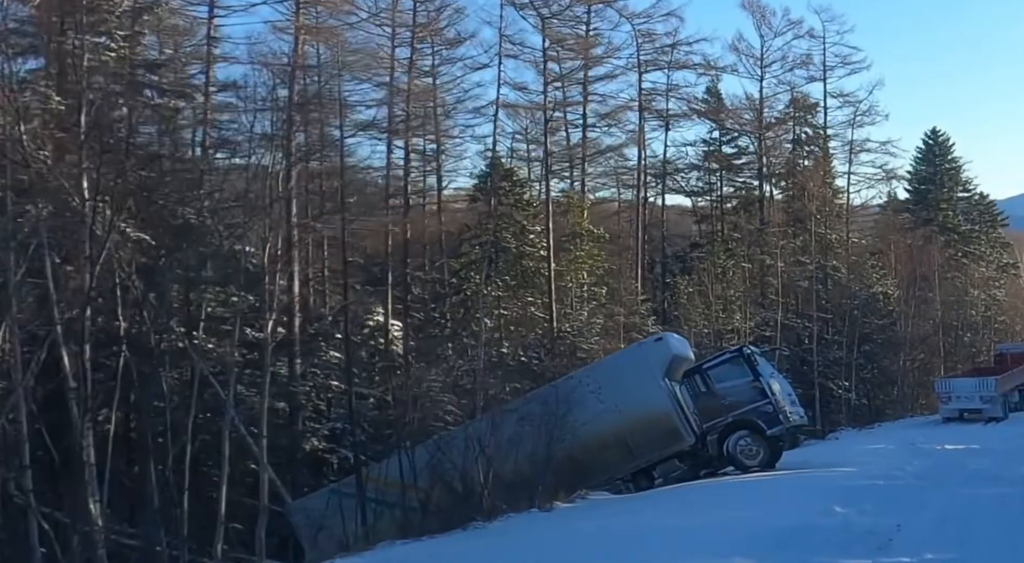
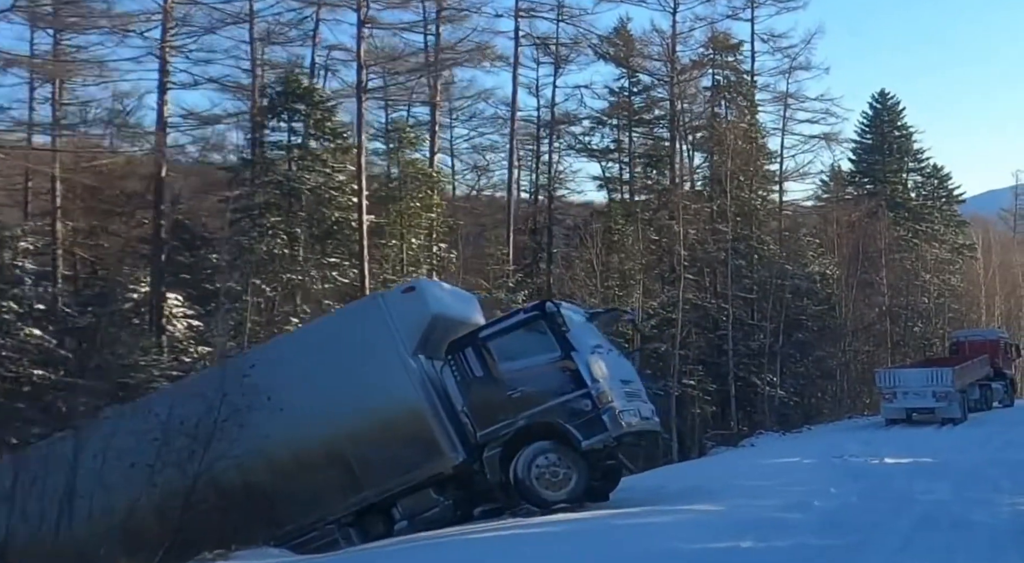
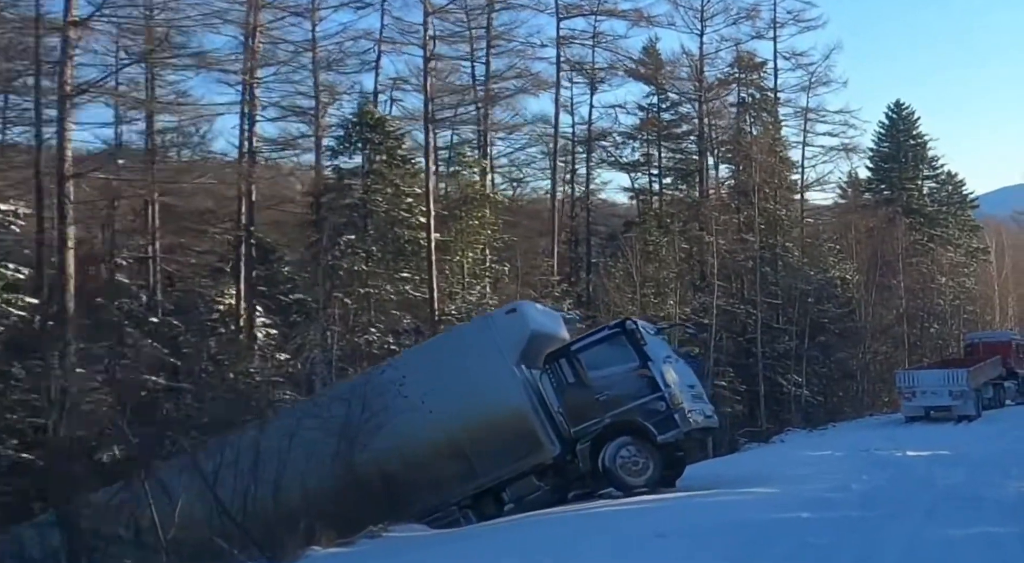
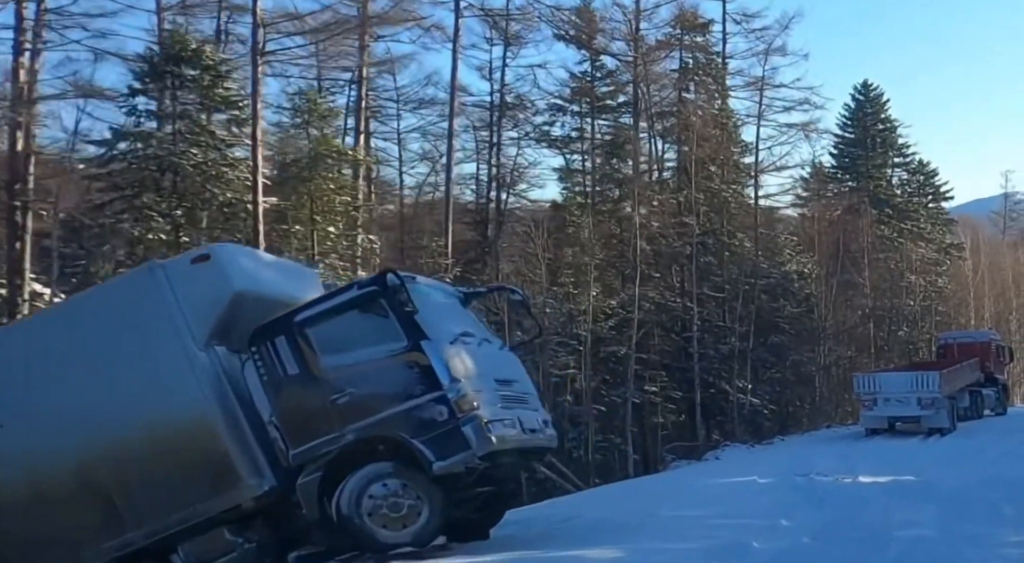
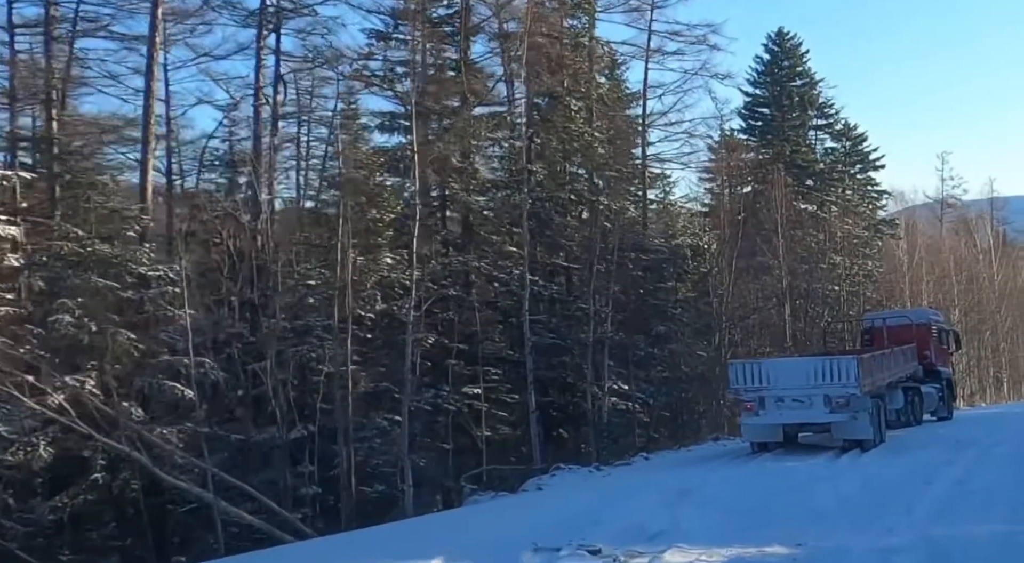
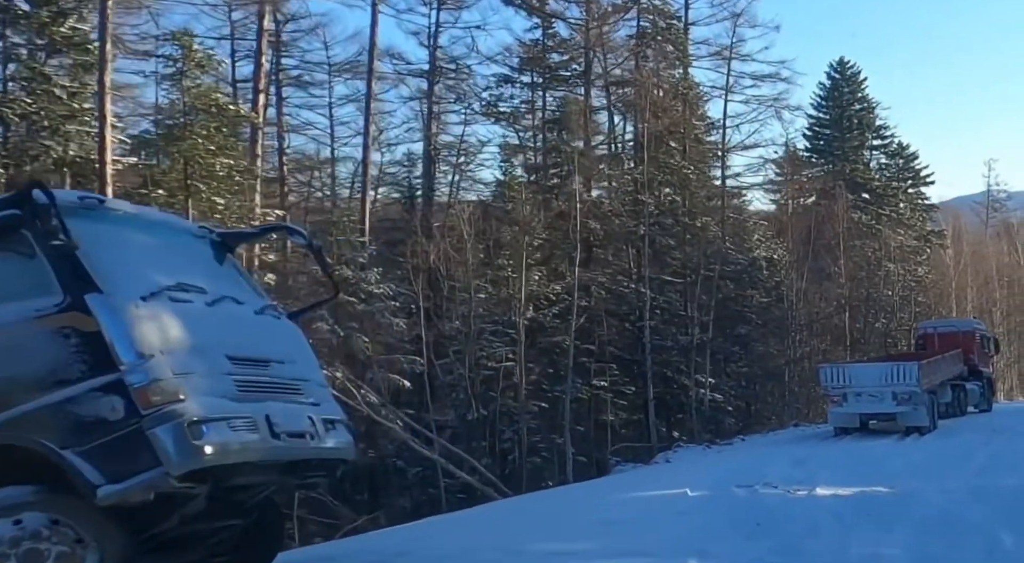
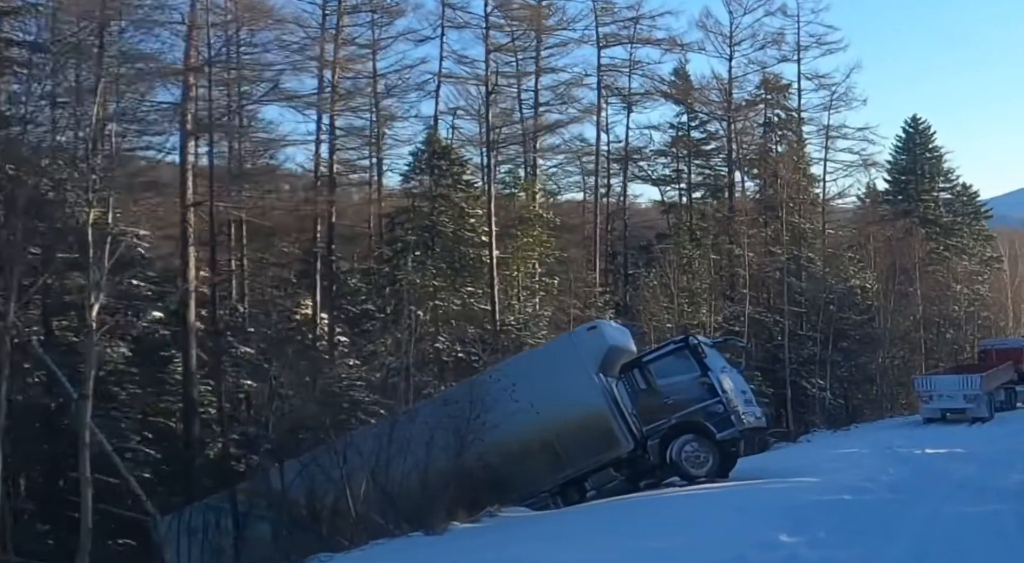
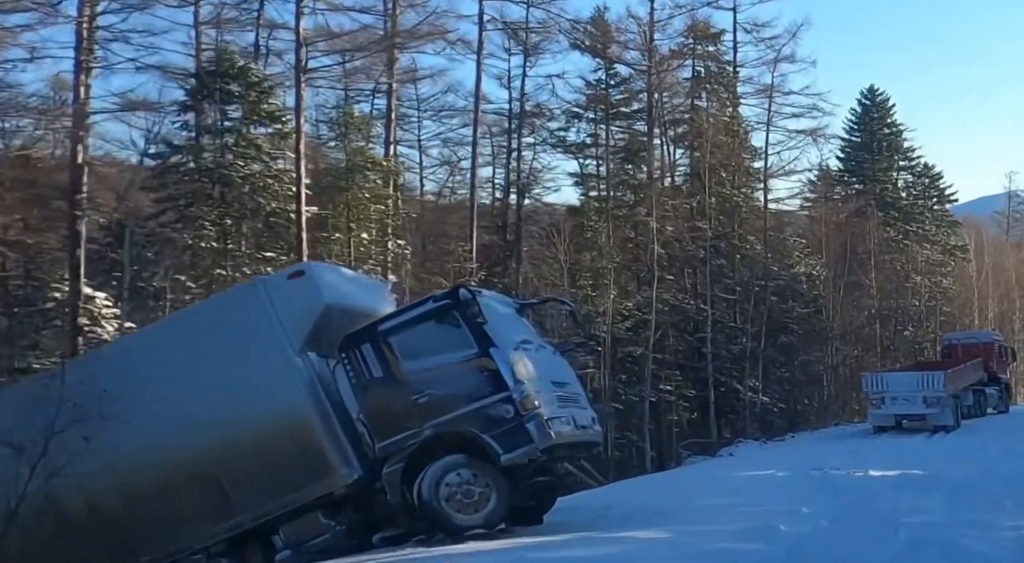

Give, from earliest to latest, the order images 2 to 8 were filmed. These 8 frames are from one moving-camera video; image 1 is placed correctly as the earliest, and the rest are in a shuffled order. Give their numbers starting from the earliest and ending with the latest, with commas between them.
7, 3, 2, 8, 4, 6, 5
